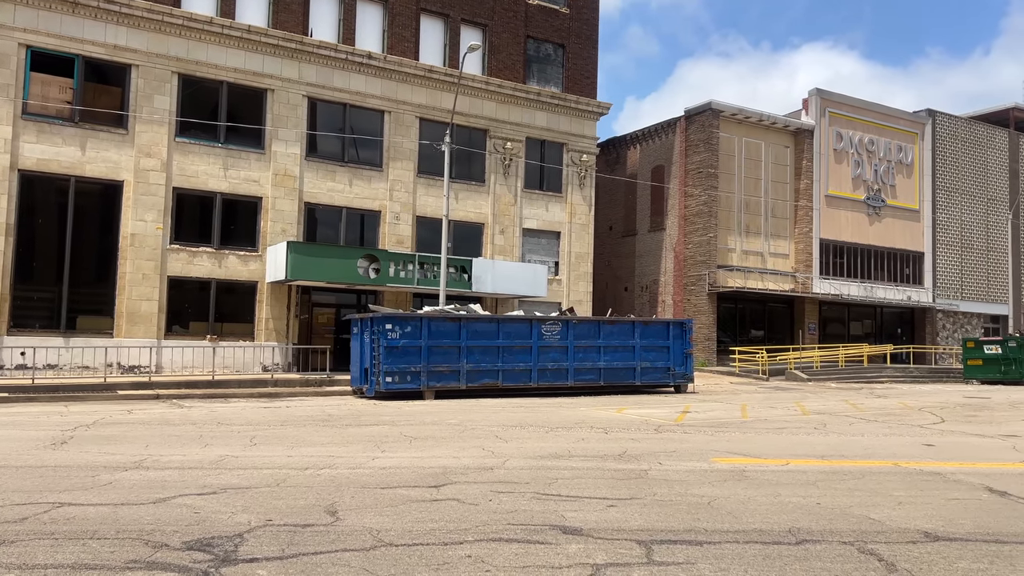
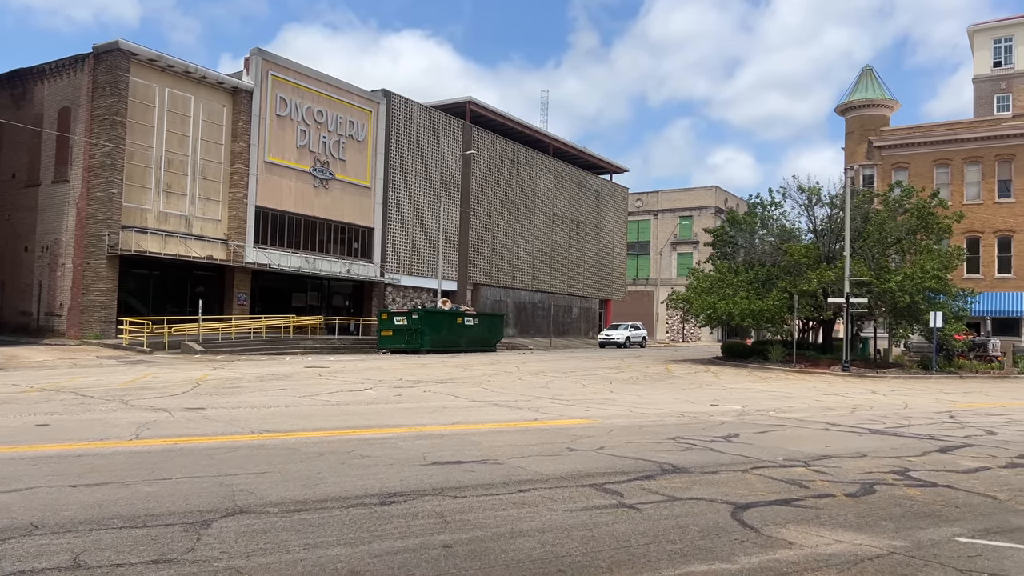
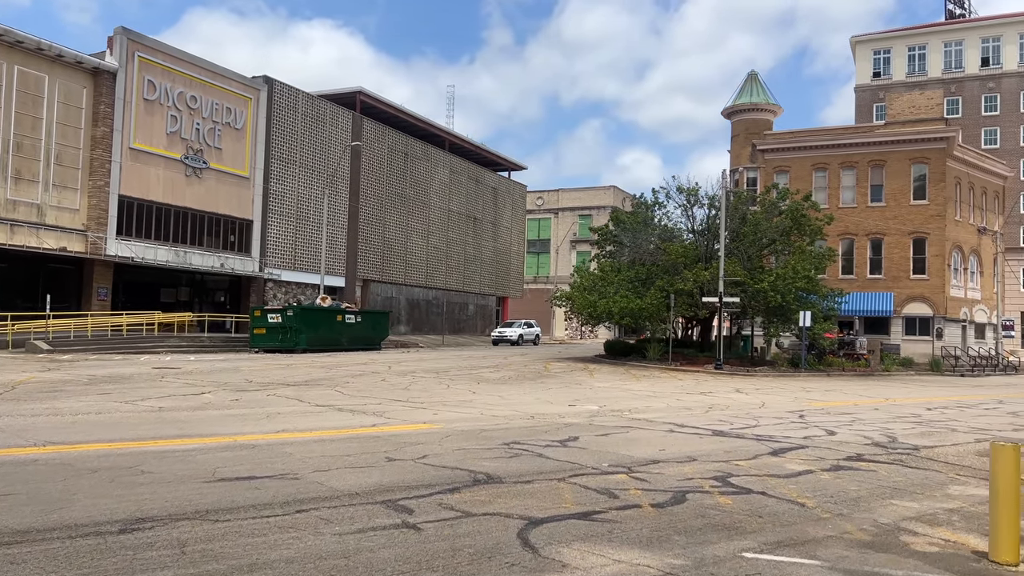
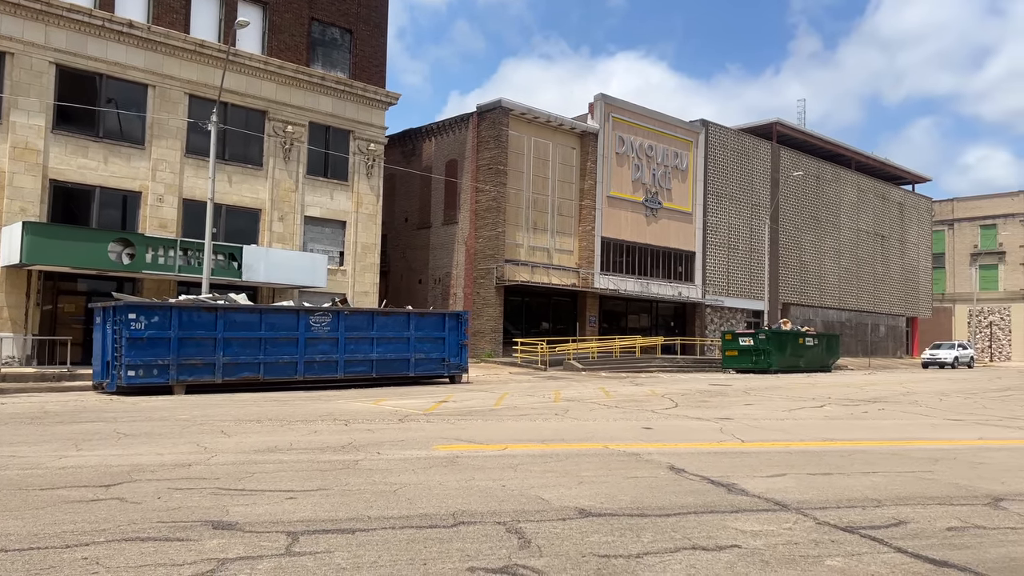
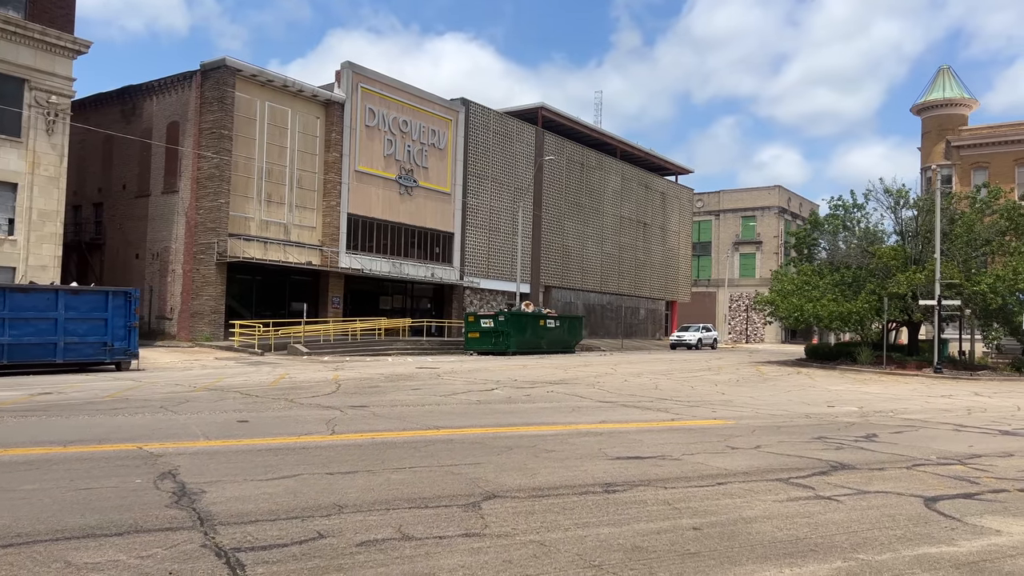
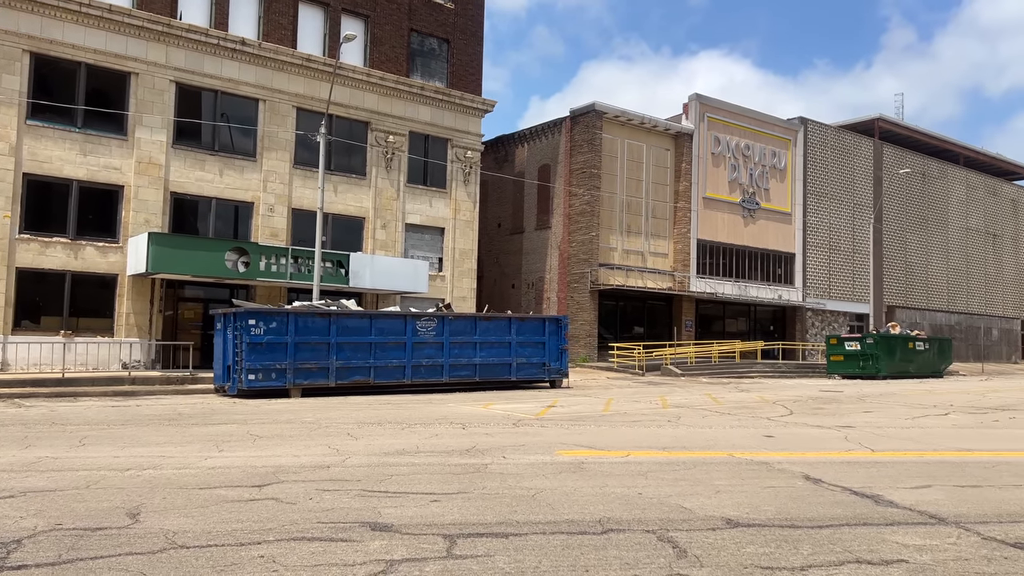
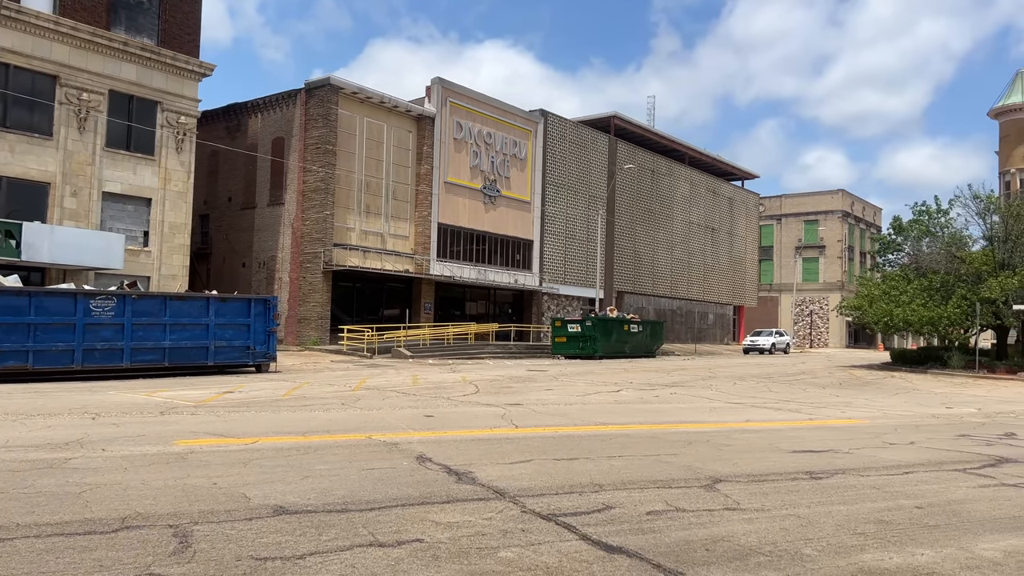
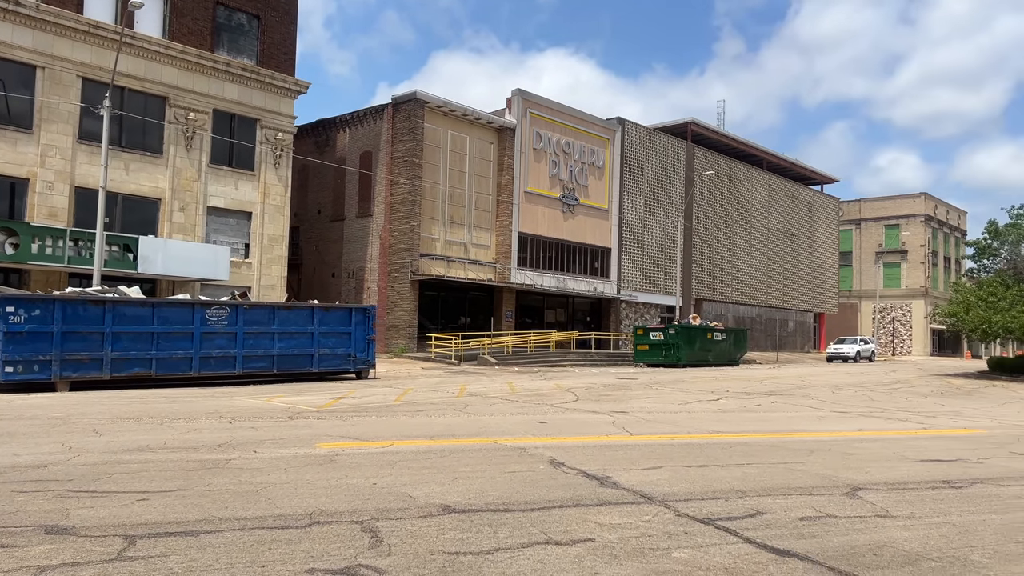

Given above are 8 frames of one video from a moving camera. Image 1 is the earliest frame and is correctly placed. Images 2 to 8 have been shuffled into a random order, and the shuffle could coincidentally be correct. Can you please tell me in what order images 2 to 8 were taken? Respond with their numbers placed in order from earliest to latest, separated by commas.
6, 4, 8, 7, 5, 2, 3
